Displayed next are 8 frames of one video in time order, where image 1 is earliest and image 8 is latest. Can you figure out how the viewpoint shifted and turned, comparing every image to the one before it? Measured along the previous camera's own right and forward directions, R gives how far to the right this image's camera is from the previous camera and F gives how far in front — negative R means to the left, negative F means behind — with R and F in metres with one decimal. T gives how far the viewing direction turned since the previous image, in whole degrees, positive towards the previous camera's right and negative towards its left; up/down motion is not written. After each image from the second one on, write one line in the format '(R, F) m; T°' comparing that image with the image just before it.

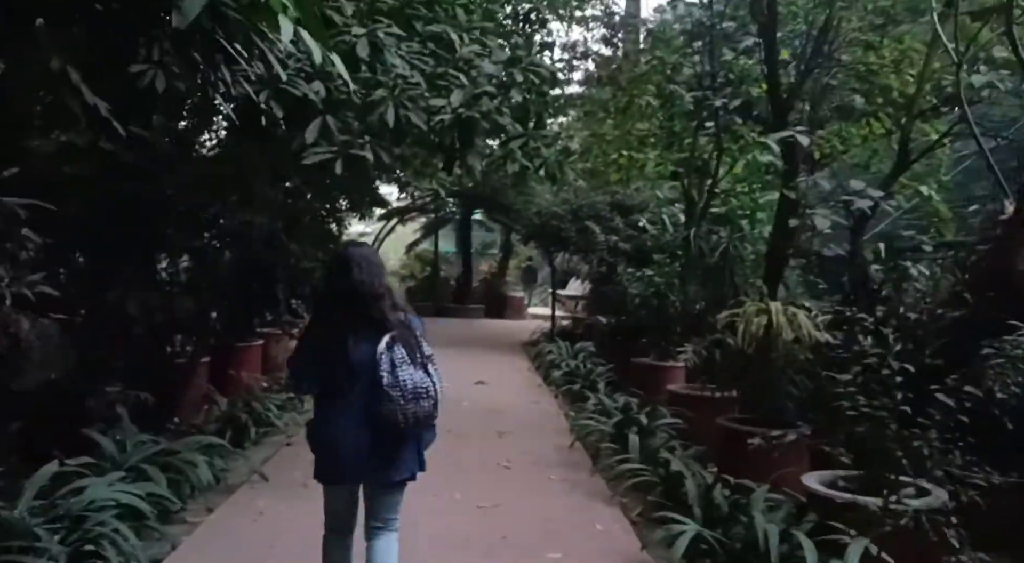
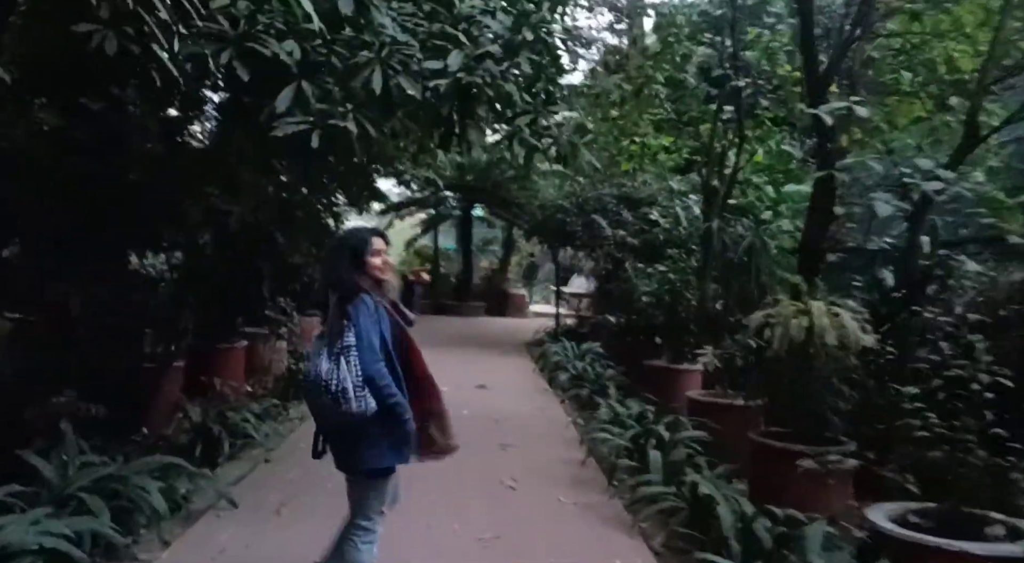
(0.0, +0.6) m; 0°
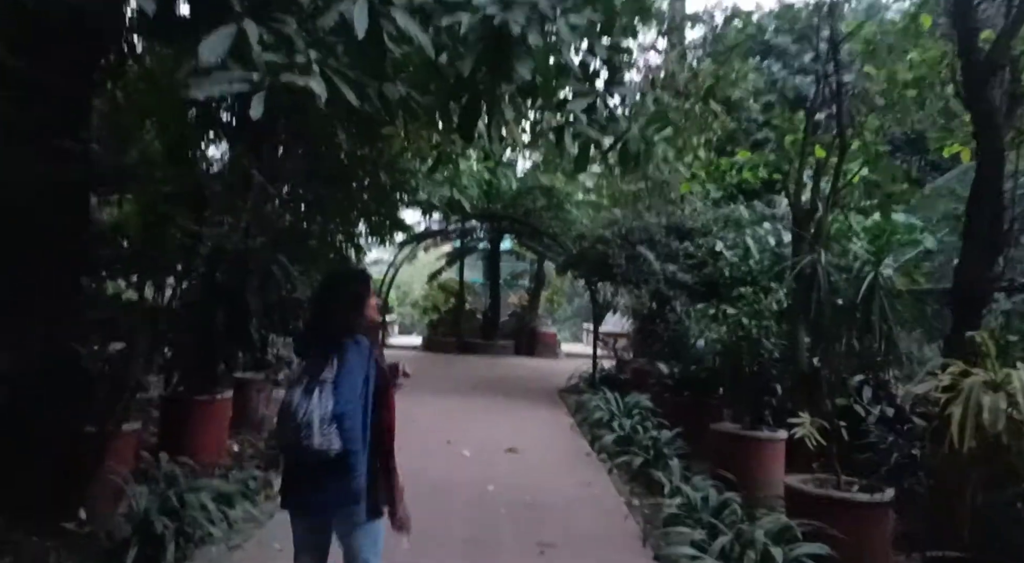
(-0.1, +1.4) m; -2°
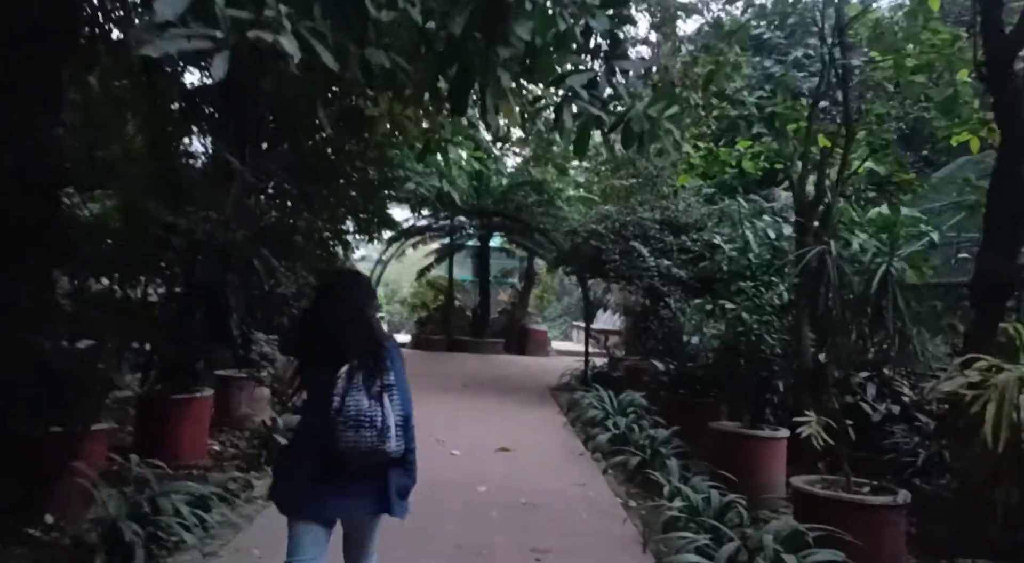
(0.0, +0.2) m; +1°
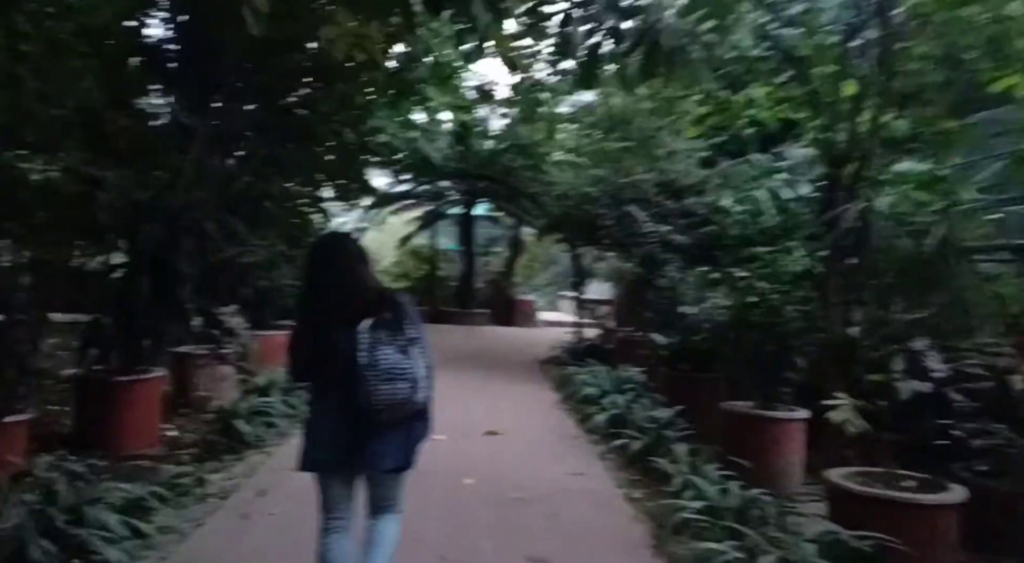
(0.0, +0.7) m; +1°
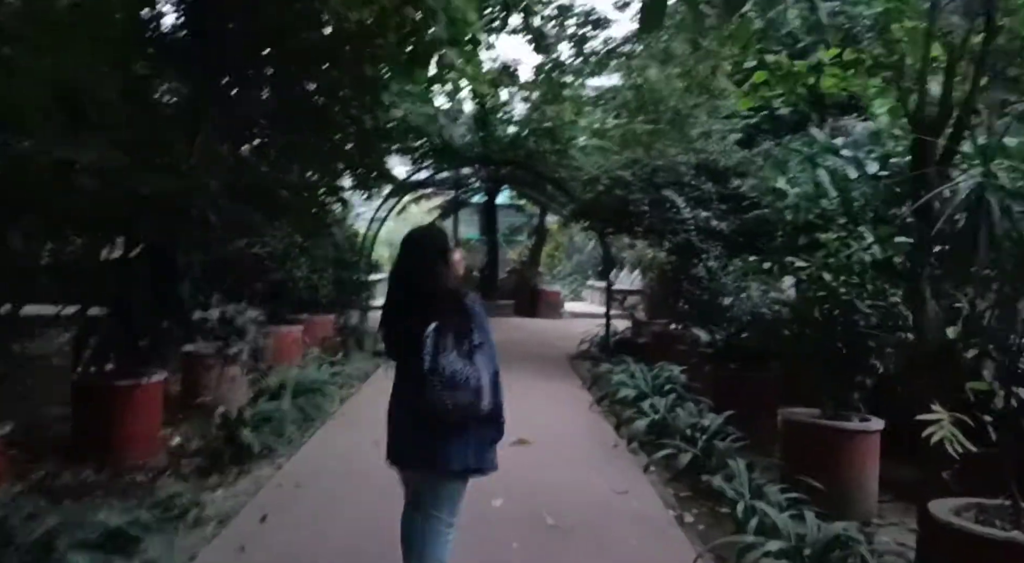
(-0.1, +0.6) m; -1°
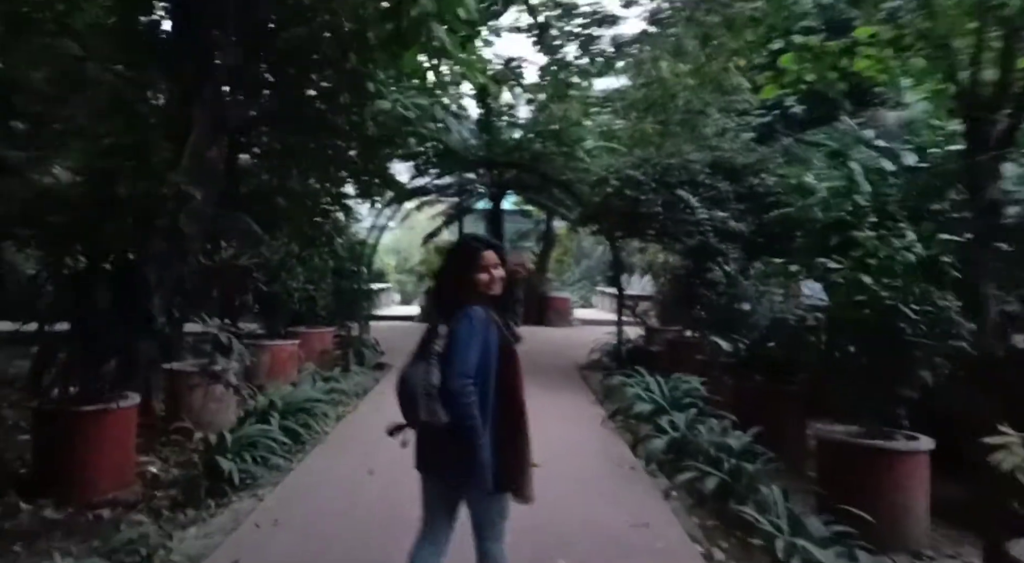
(0.0, +0.5) m; -1°
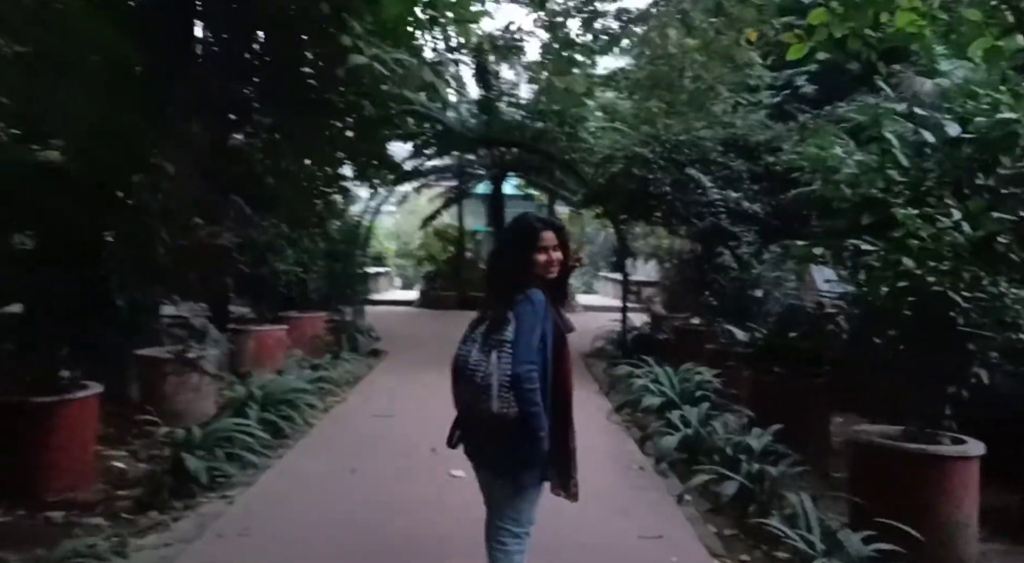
(0.0, +0.5) m; 0°
